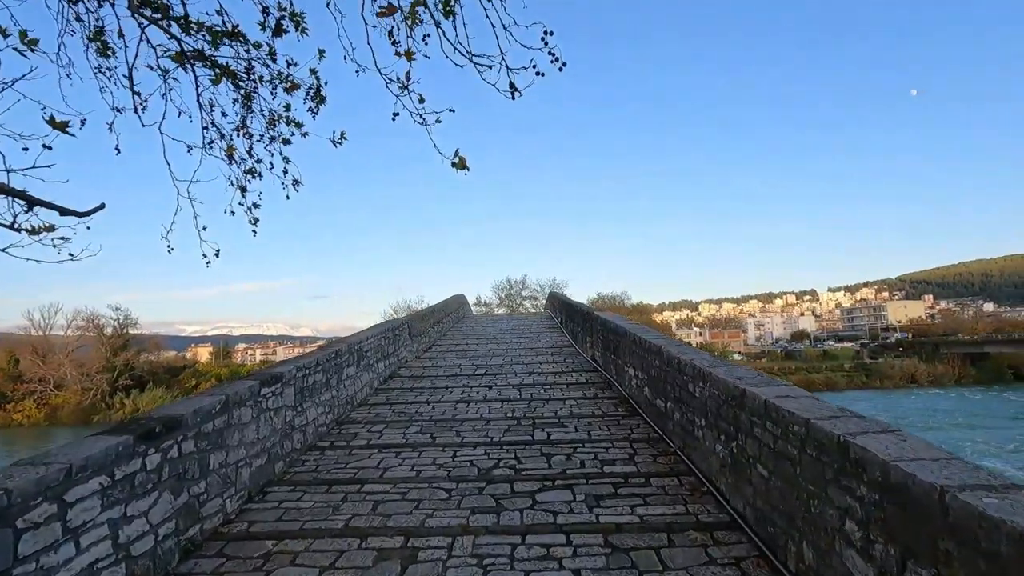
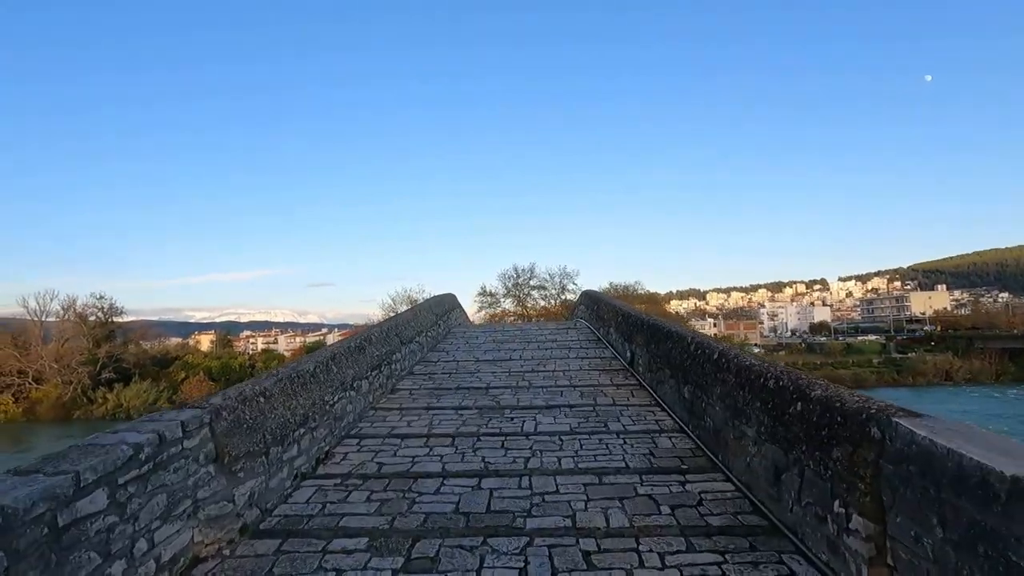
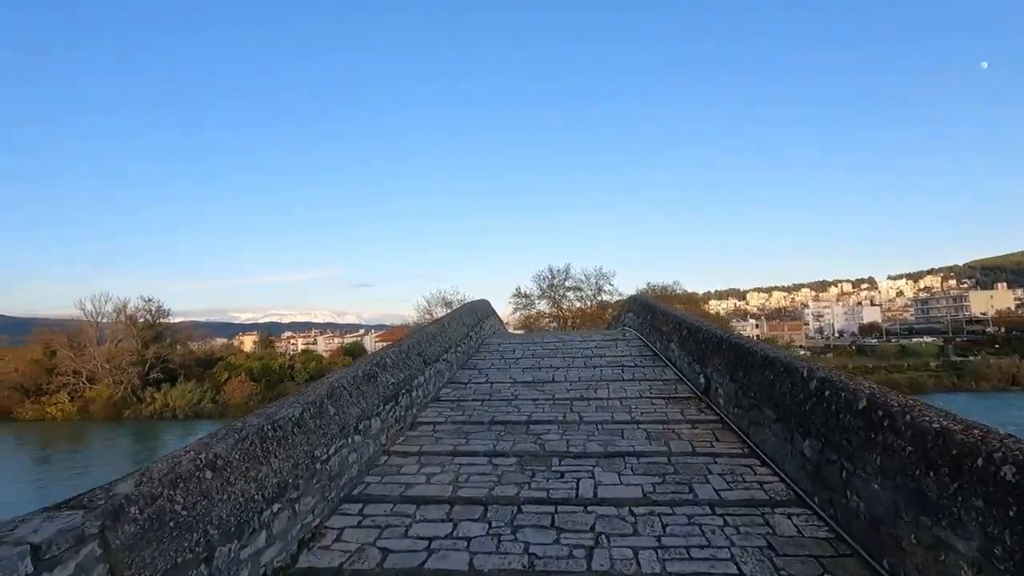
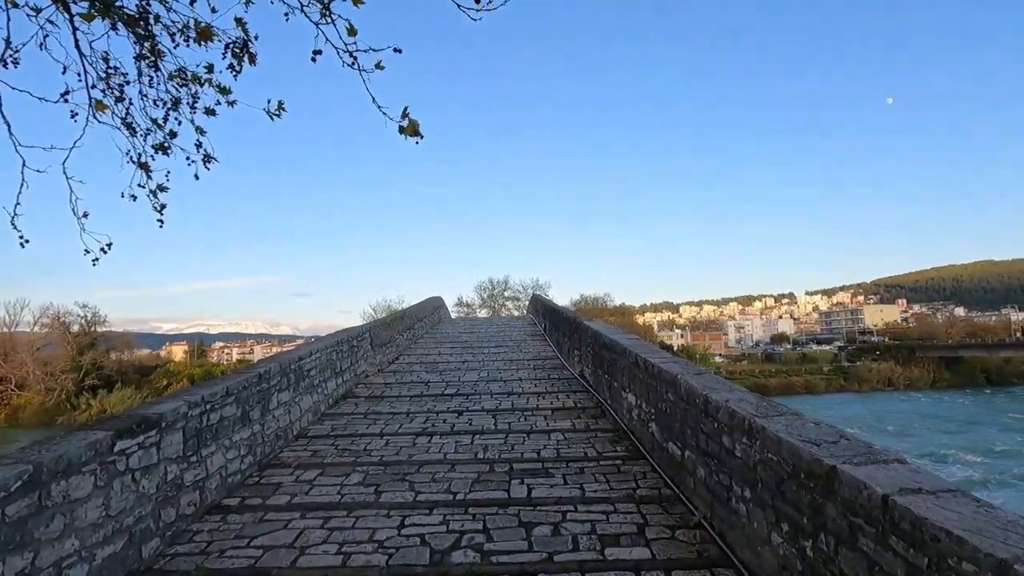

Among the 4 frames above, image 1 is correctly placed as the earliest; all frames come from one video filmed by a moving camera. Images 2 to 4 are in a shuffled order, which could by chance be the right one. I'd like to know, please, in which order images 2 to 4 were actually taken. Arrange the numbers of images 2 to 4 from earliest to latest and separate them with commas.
4, 2, 3
